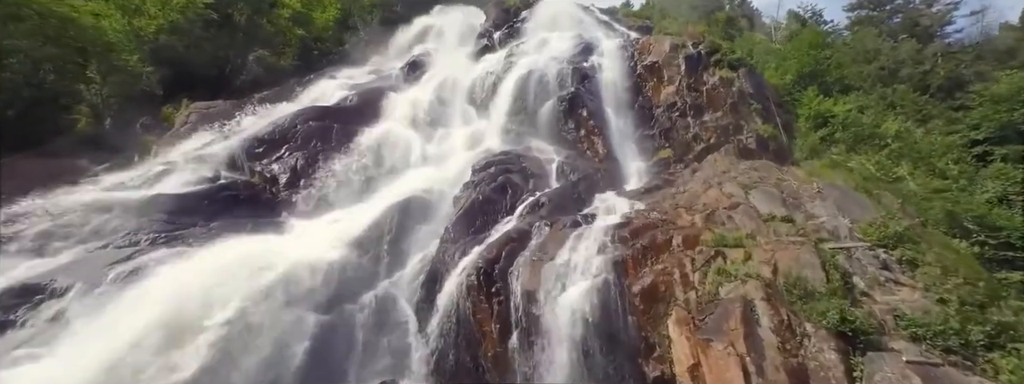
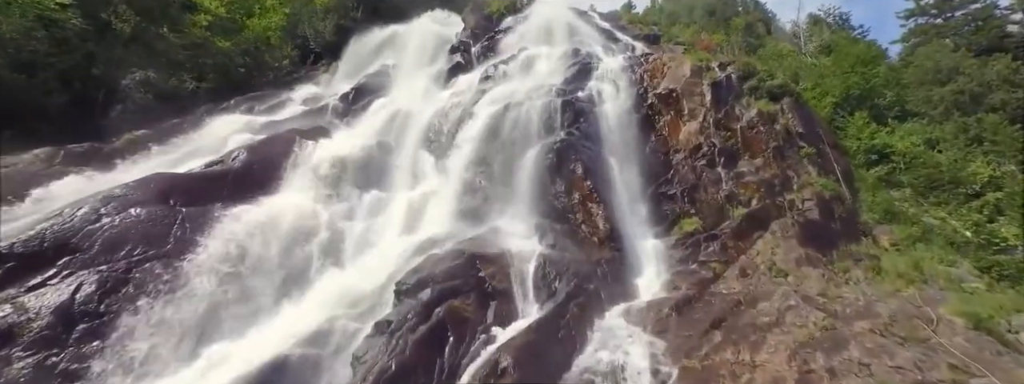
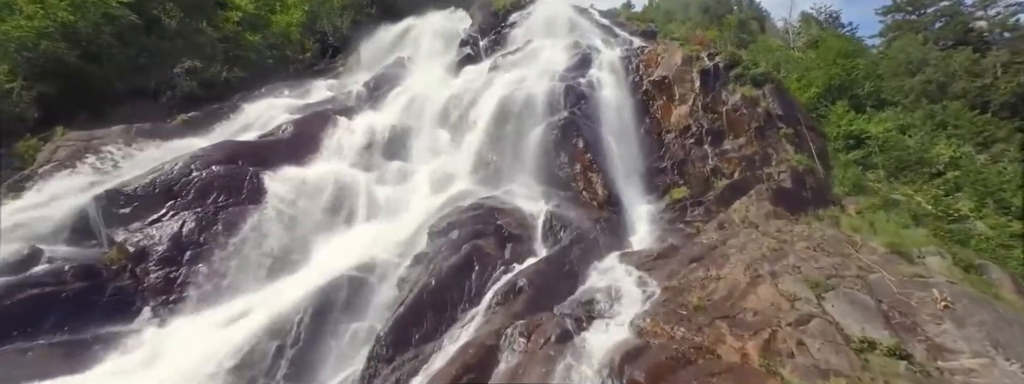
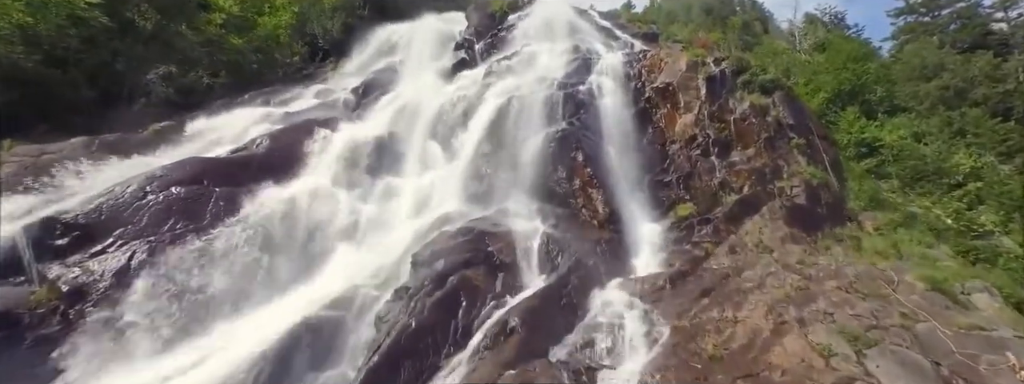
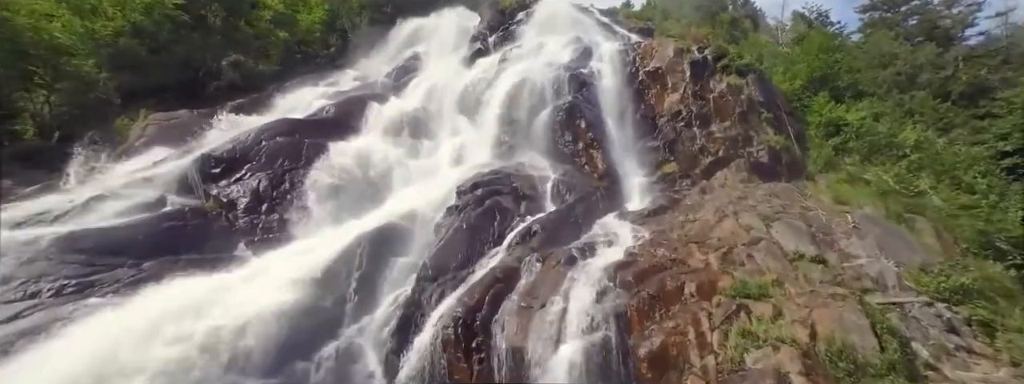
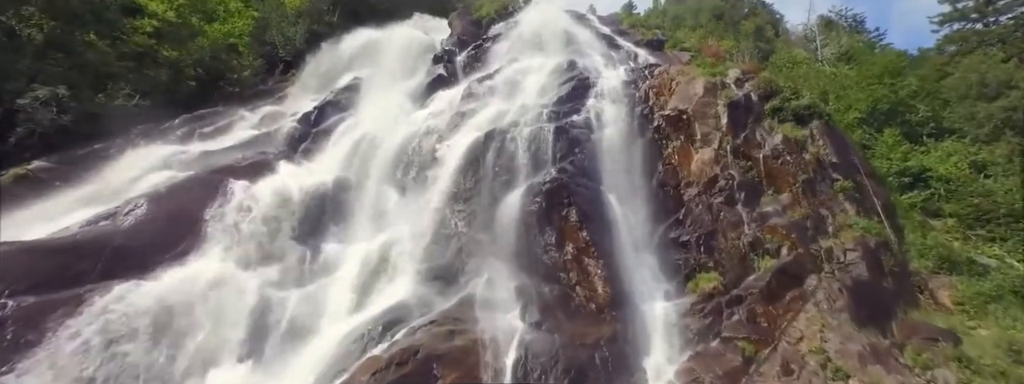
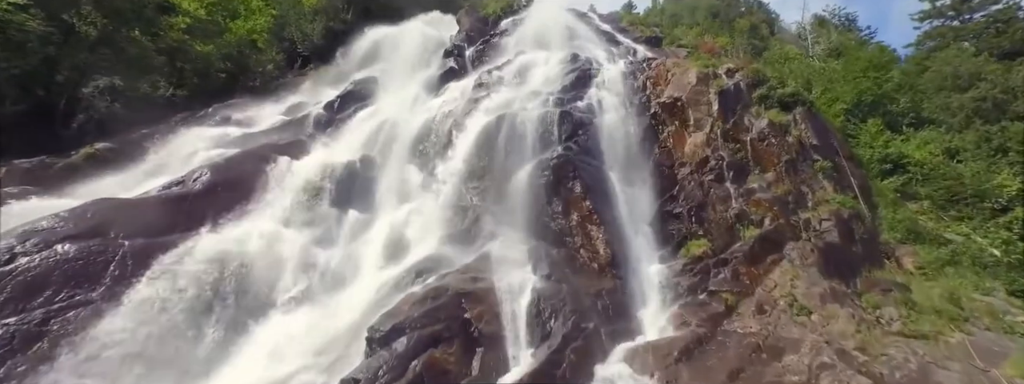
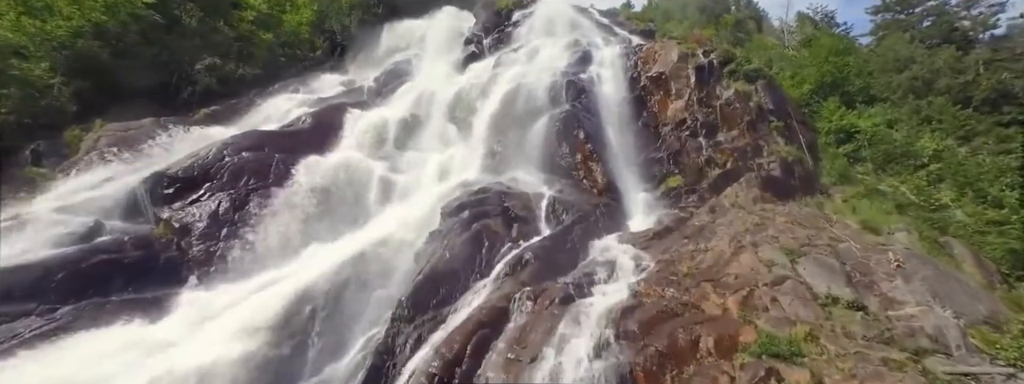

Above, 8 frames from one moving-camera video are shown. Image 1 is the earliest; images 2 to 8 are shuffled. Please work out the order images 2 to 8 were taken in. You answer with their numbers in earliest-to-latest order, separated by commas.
5, 8, 3, 4, 2, 7, 6
